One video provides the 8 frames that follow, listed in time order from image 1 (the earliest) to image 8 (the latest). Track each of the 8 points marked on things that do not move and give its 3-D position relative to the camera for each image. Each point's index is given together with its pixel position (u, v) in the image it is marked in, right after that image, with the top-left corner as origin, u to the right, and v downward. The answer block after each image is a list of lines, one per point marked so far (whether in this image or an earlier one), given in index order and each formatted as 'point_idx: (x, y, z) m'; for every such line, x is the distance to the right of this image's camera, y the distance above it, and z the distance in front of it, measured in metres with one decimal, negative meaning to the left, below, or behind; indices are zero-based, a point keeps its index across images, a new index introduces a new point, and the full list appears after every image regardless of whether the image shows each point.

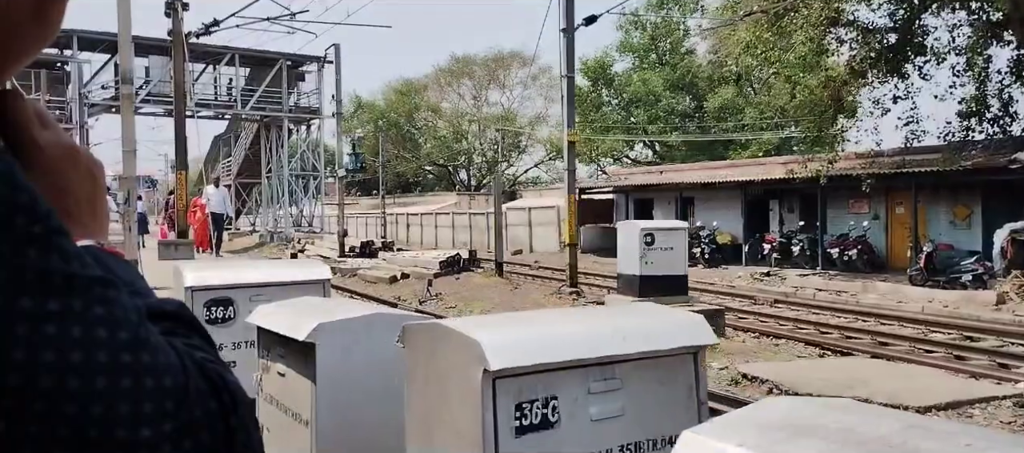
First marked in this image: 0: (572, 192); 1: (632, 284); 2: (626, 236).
0: (+1.1, +0.7, +14.9) m
1: (+1.7, -0.8, +11.6) m
2: (+1.7, -0.1, +11.7) m
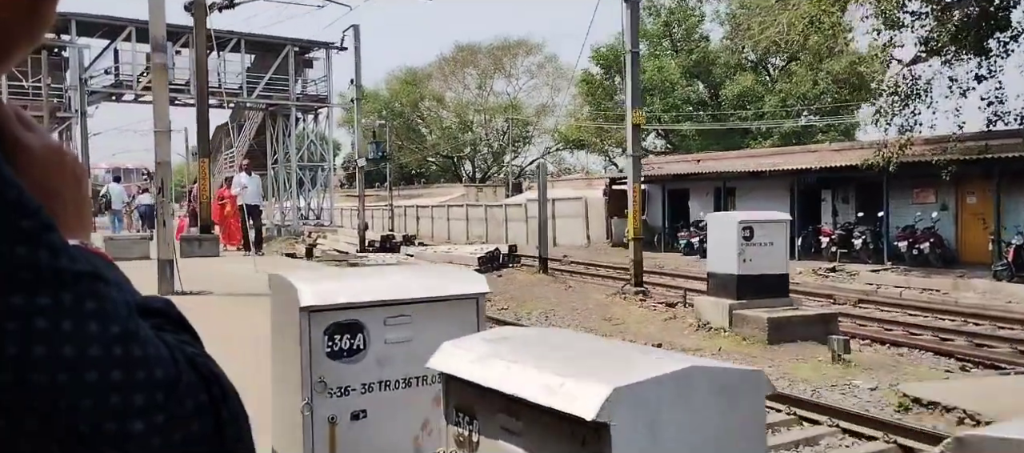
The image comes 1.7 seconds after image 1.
0: (+2.1, +0.8, +13.5) m
1: (+2.7, -0.7, +10.2) m
2: (+2.7, 0.0, +10.3) m
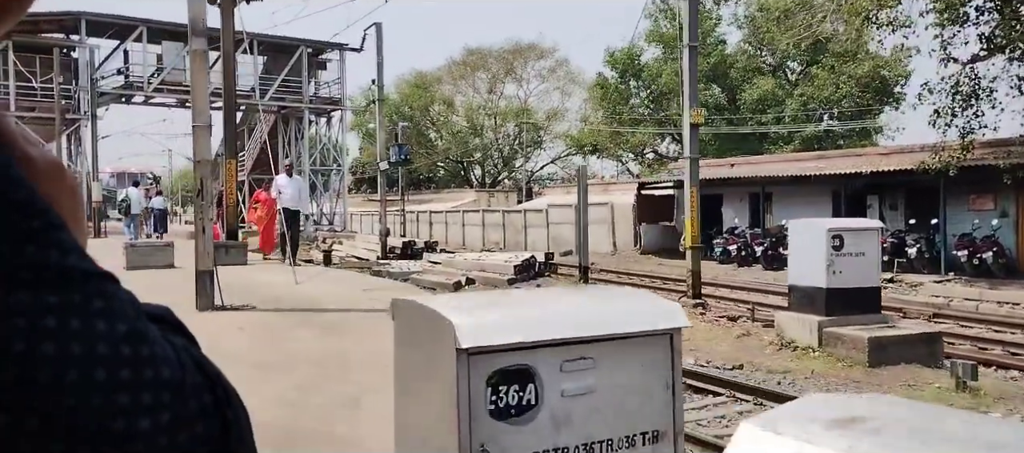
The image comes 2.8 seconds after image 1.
0: (+2.9, +0.7, +12.6) m
1: (+3.5, -0.8, +9.3) m
2: (+3.4, -0.1, +9.3) m
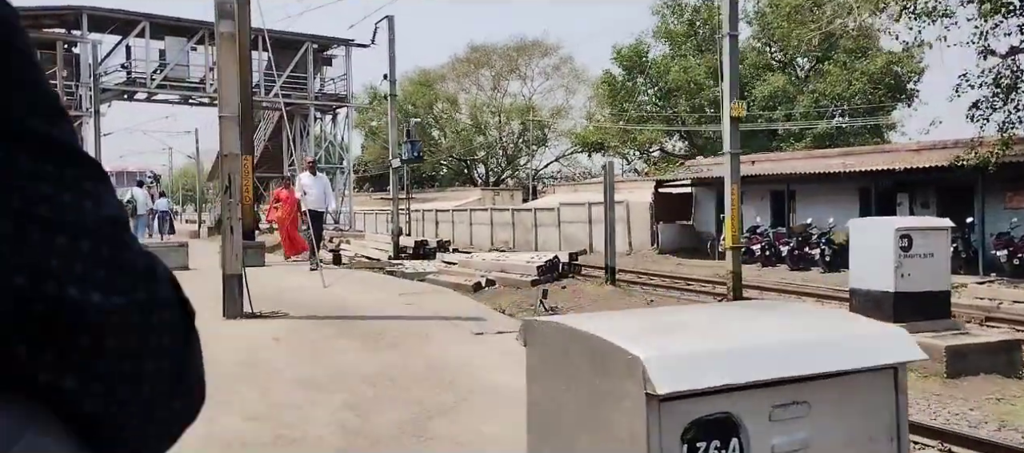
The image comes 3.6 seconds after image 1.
0: (+3.3, +0.7, +12.0) m
1: (+4.0, -0.8, +8.7) m
2: (+3.9, -0.1, +8.7) m
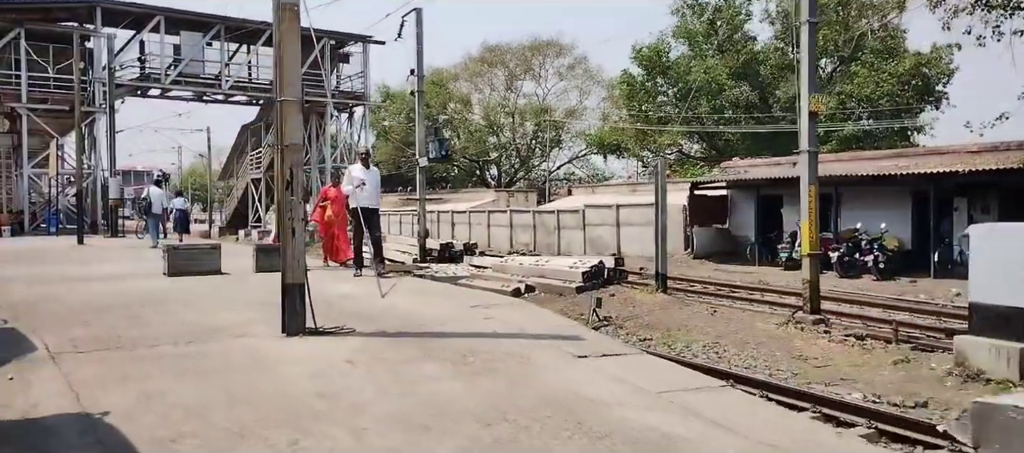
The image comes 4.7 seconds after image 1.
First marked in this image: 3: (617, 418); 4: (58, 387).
0: (+4.1, +0.6, +11.0) m
1: (+4.7, -0.9, +7.7) m
2: (+4.7, -0.2, +7.7) m
3: (+0.6, -1.1, +4.4) m
4: (-2.6, -0.9, +4.7) m
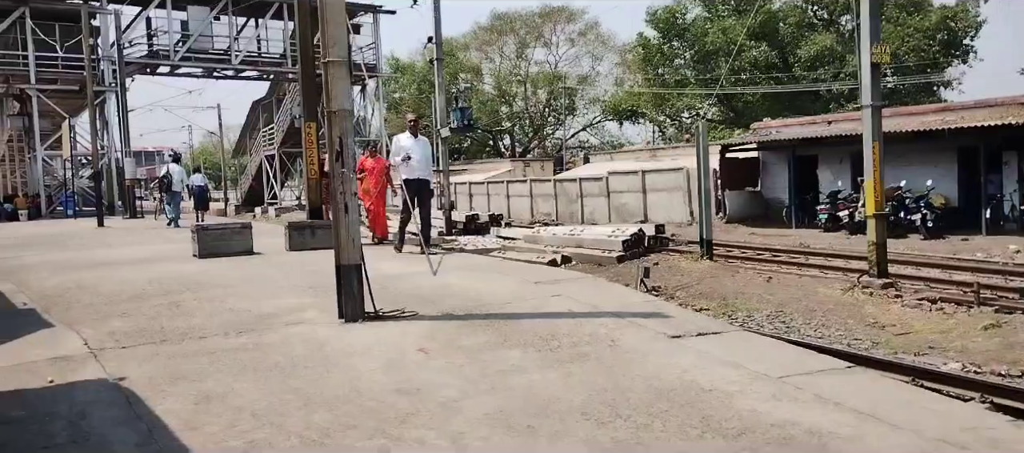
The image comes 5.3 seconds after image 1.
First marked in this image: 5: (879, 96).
0: (+4.7, +1.2, +10.3) m
1: (+5.3, -0.5, +7.0) m
2: (+5.2, +0.3, +7.0) m
3: (+1.1, -0.9, +3.8) m
4: (-2.1, -0.8, +4.1) m
5: (+4.7, +1.7, +10.3) m
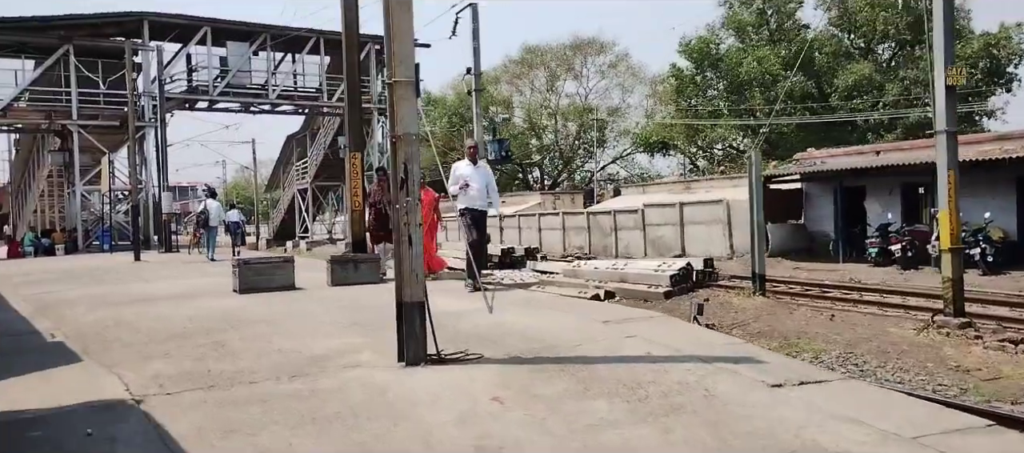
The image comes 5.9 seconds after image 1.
0: (+5.3, +0.7, +9.7) m
1: (+5.8, -0.8, +6.4) m
2: (+5.7, 0.0, +6.4) m
3: (+1.5, -1.0, +3.3) m
4: (-1.7, -1.0, +3.7) m
5: (+5.3, +1.3, +9.7) m
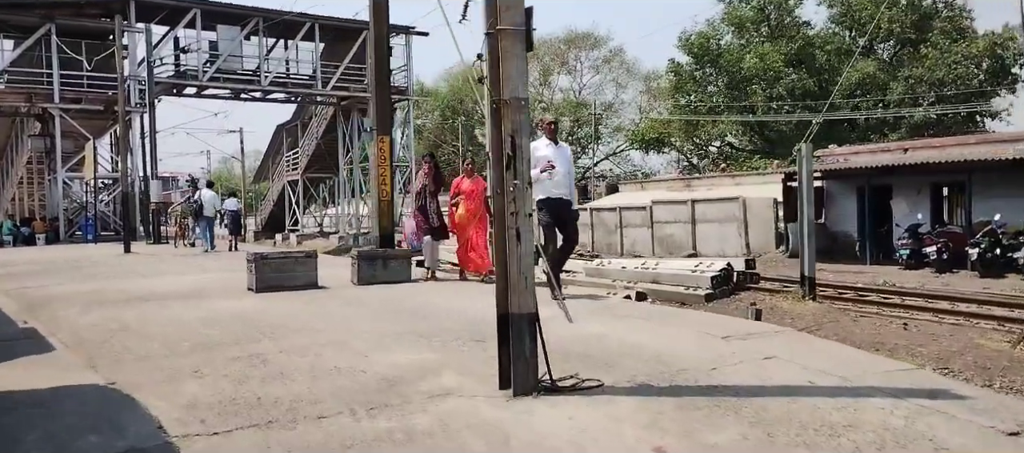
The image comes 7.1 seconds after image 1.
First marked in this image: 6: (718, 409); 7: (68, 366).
0: (+5.9, +0.7, +8.8) m
1: (+6.4, -0.8, +5.5) m
2: (+6.4, -0.1, +5.5) m
3: (+2.2, -1.0, +2.3) m
4: (-1.0, -0.9, +2.6) m
5: (+5.9, +1.2, +8.8) m
6: (+0.9, -0.8, +3.7) m
7: (-2.7, -0.8, +4.9) m
